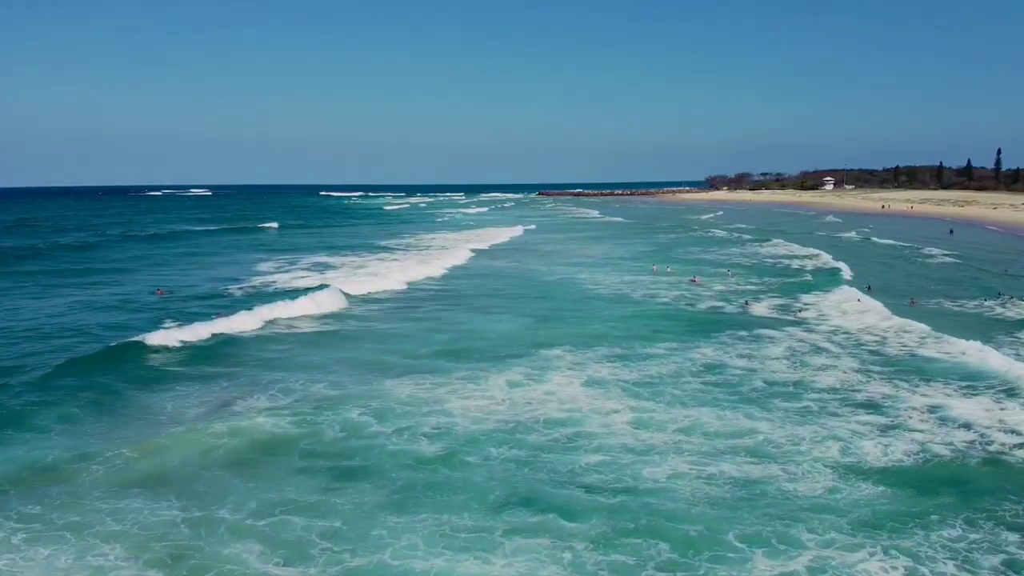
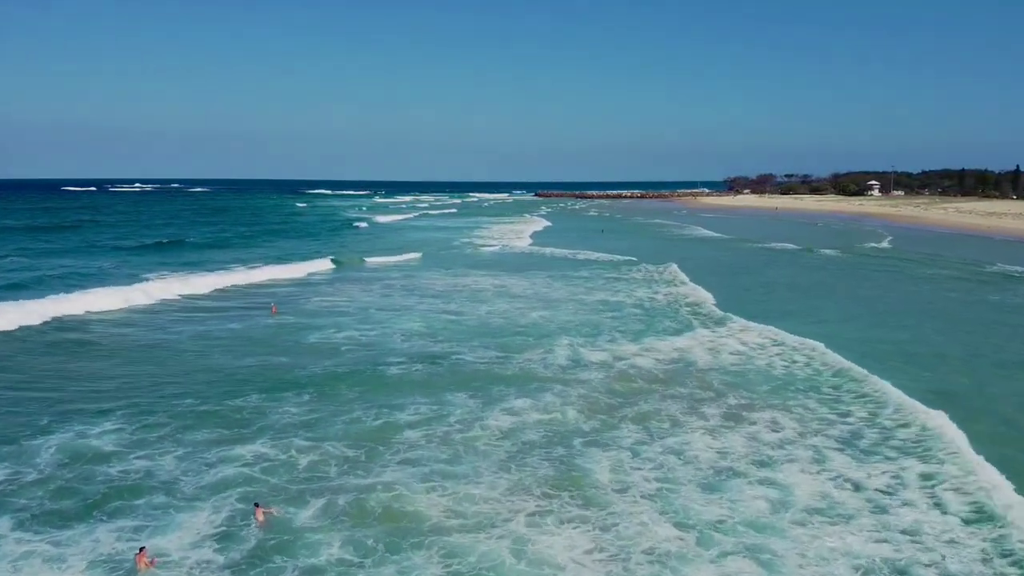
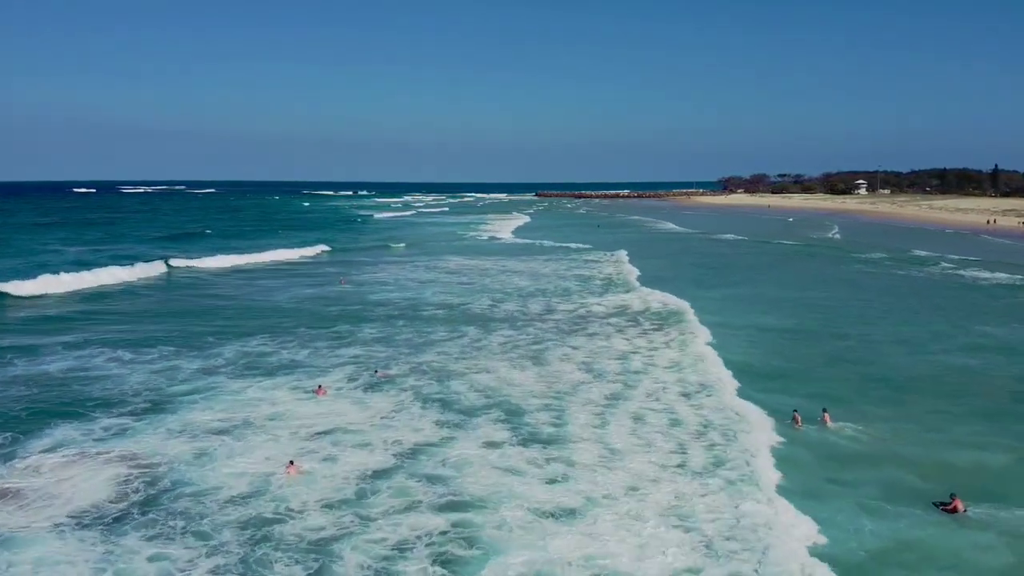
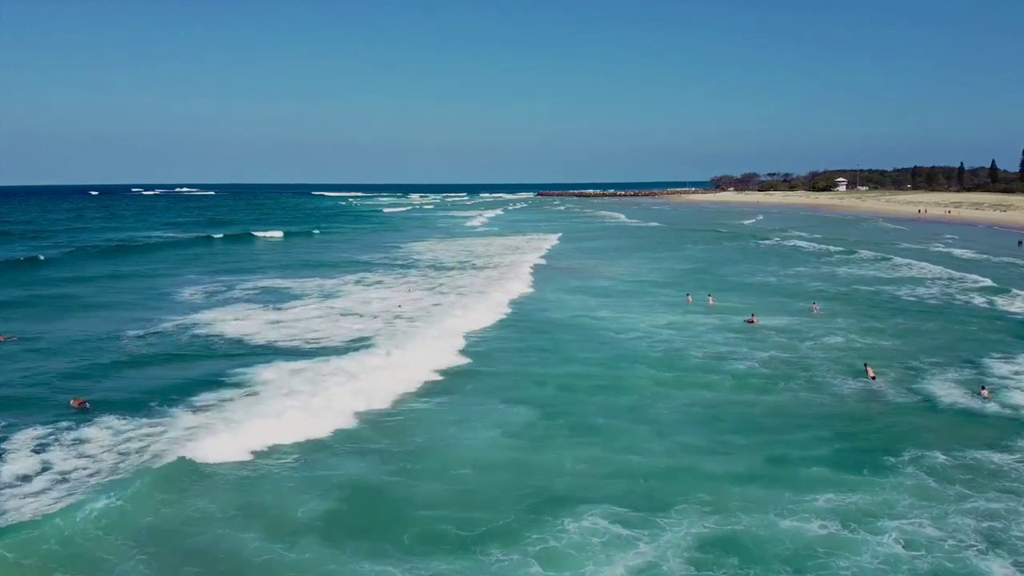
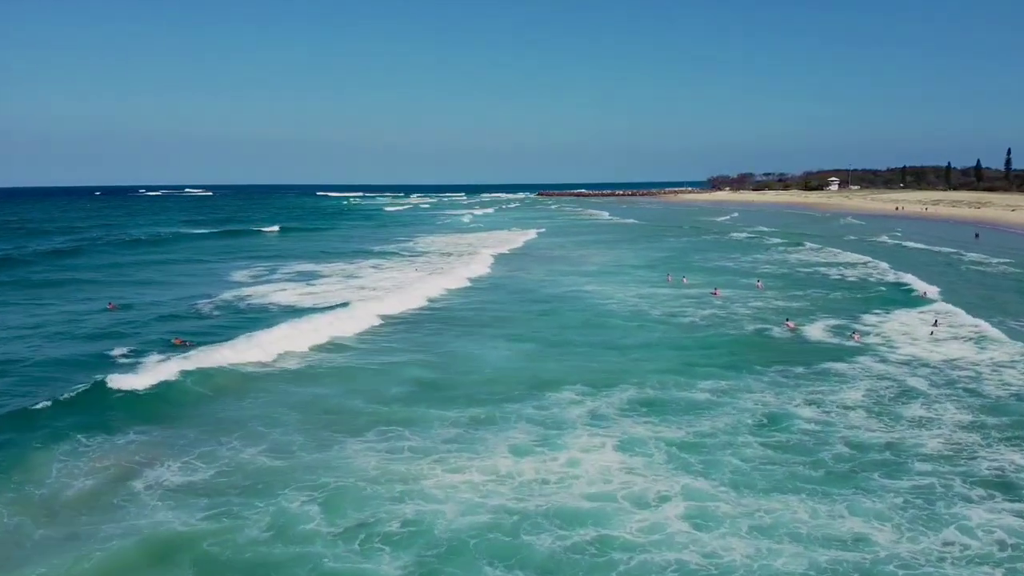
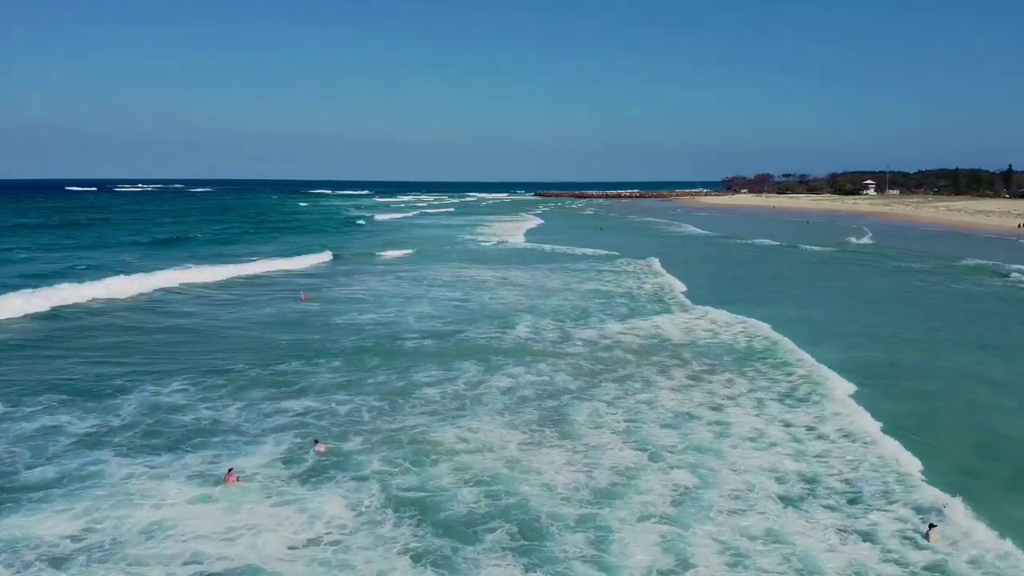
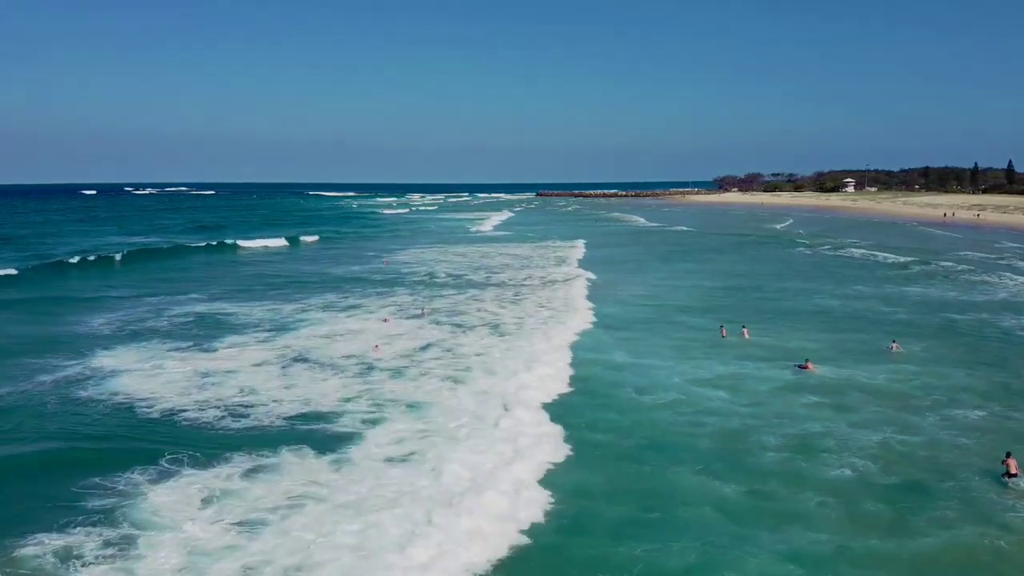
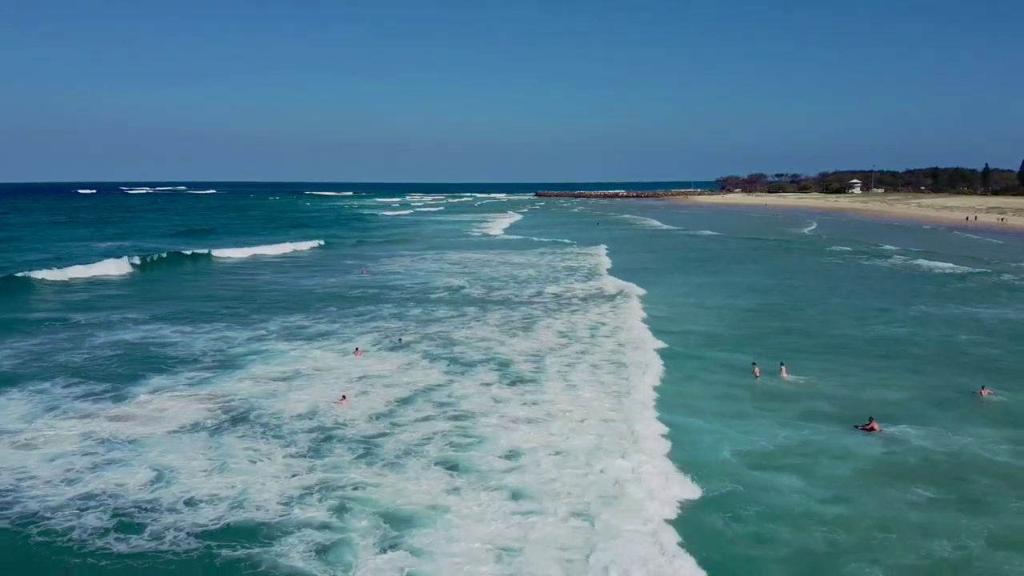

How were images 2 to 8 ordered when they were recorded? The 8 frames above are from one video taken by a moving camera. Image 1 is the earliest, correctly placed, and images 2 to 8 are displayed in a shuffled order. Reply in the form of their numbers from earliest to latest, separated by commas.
5, 4, 7, 8, 3, 6, 2
